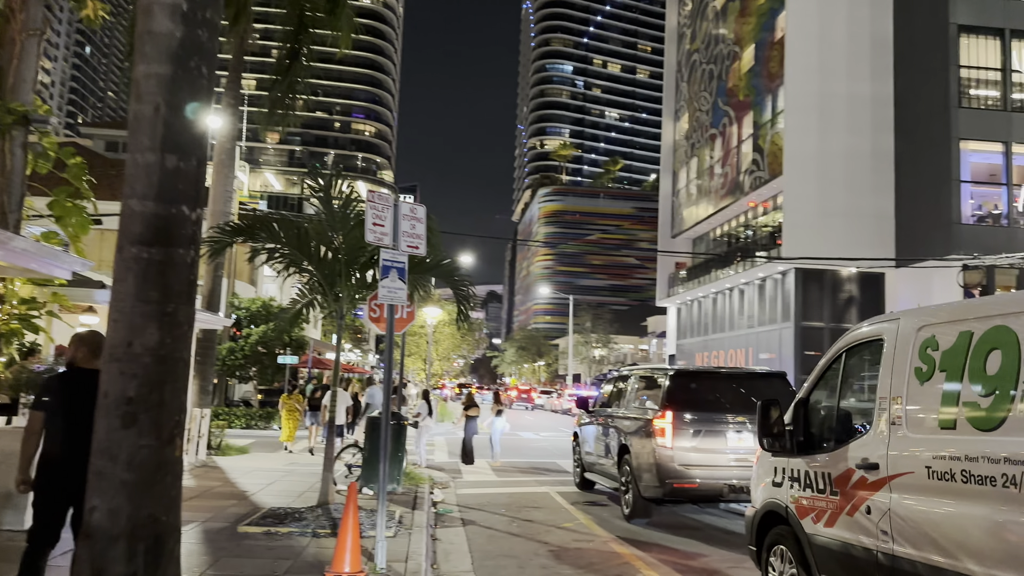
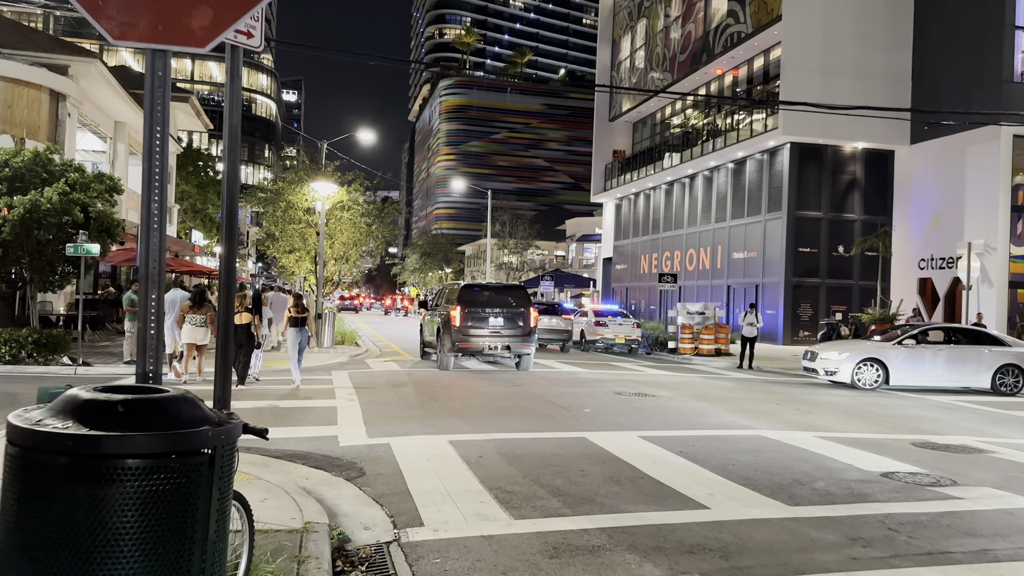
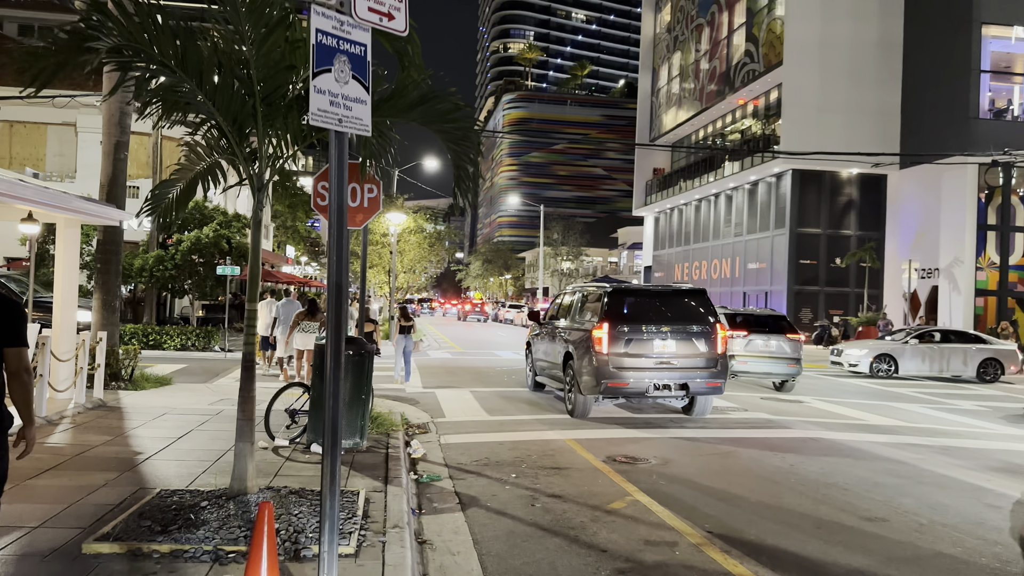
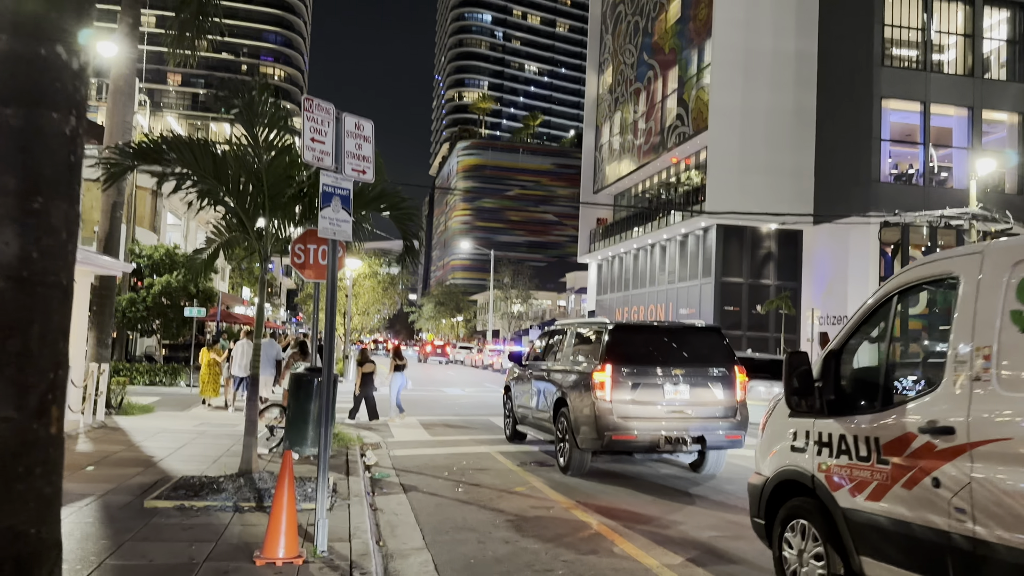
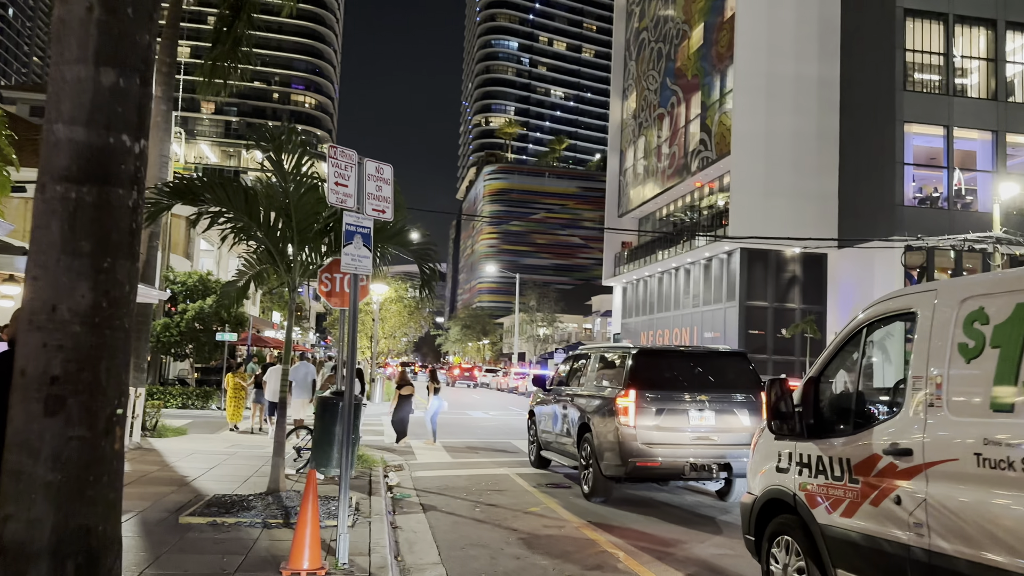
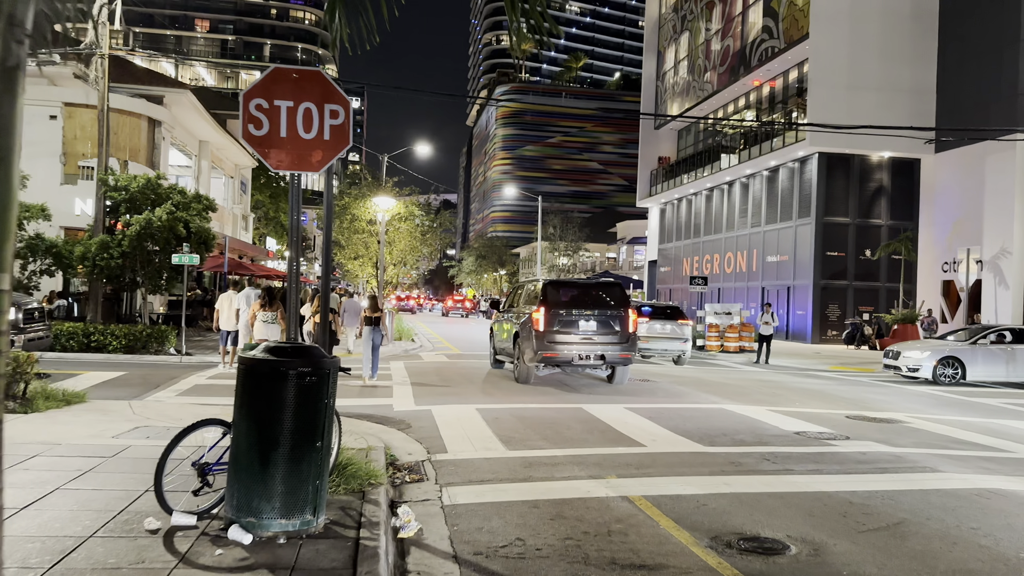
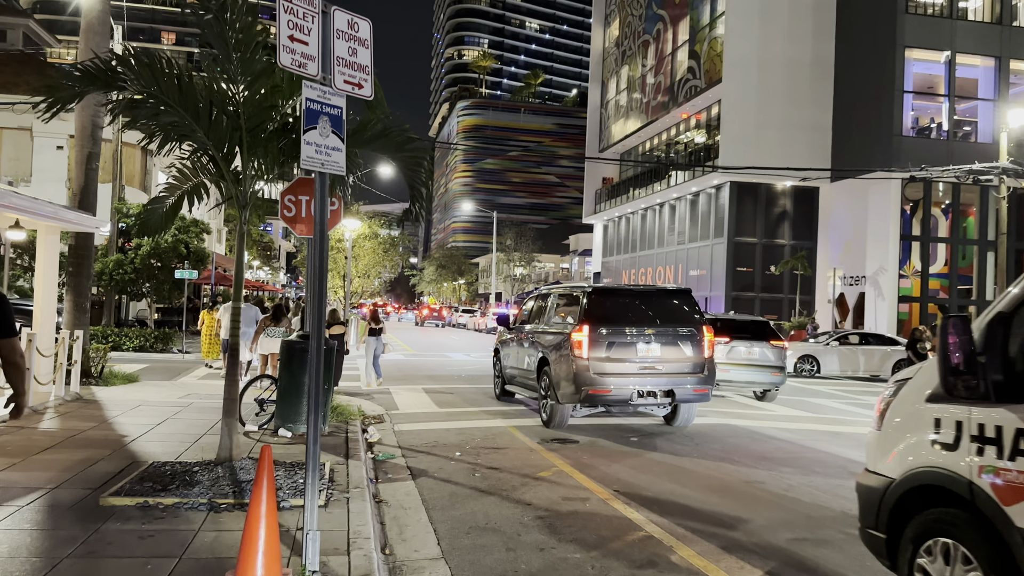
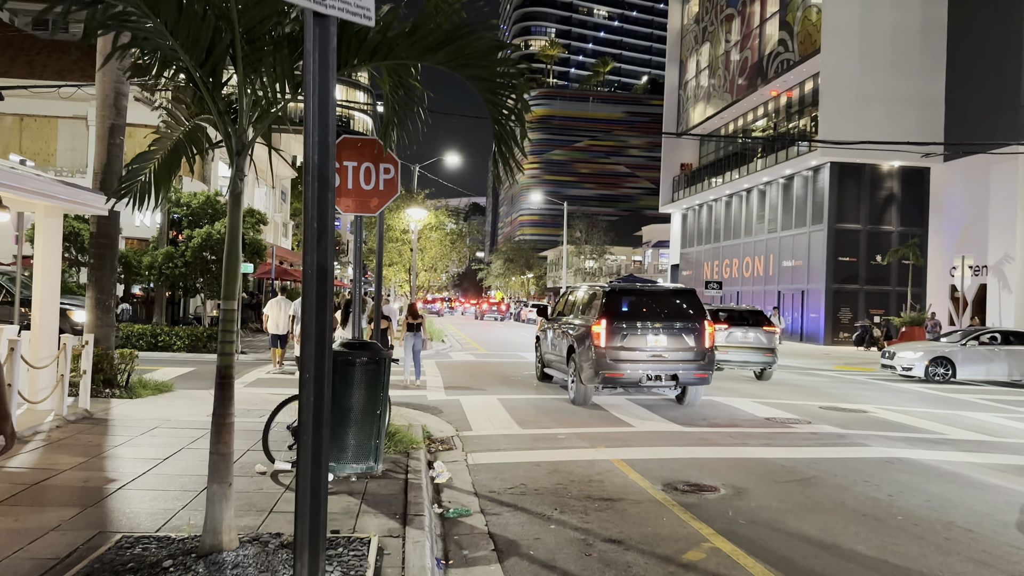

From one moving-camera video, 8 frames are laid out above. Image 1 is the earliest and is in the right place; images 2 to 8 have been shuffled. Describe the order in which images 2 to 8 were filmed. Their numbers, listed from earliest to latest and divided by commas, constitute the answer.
5, 4, 7, 3, 8, 6, 2
